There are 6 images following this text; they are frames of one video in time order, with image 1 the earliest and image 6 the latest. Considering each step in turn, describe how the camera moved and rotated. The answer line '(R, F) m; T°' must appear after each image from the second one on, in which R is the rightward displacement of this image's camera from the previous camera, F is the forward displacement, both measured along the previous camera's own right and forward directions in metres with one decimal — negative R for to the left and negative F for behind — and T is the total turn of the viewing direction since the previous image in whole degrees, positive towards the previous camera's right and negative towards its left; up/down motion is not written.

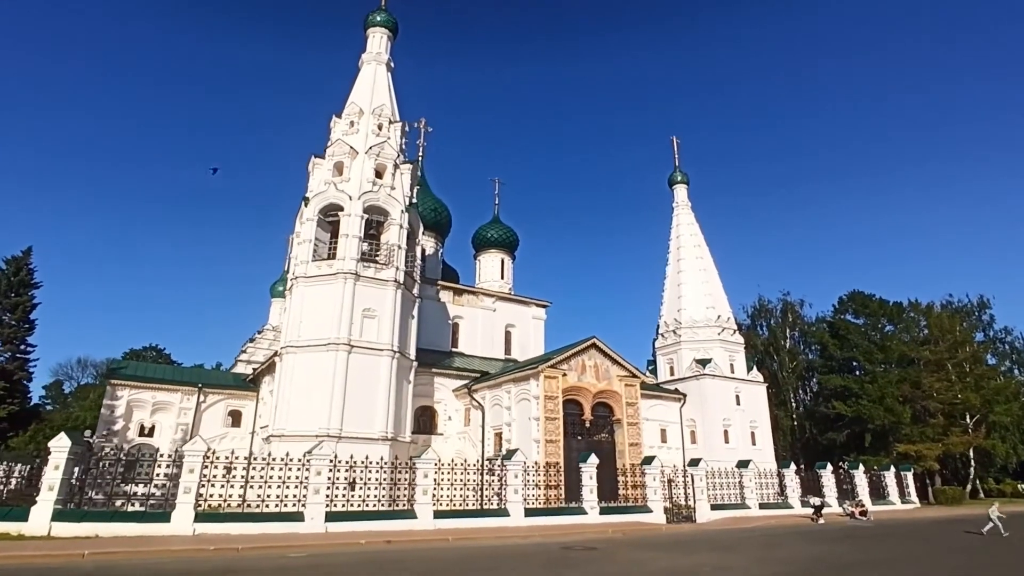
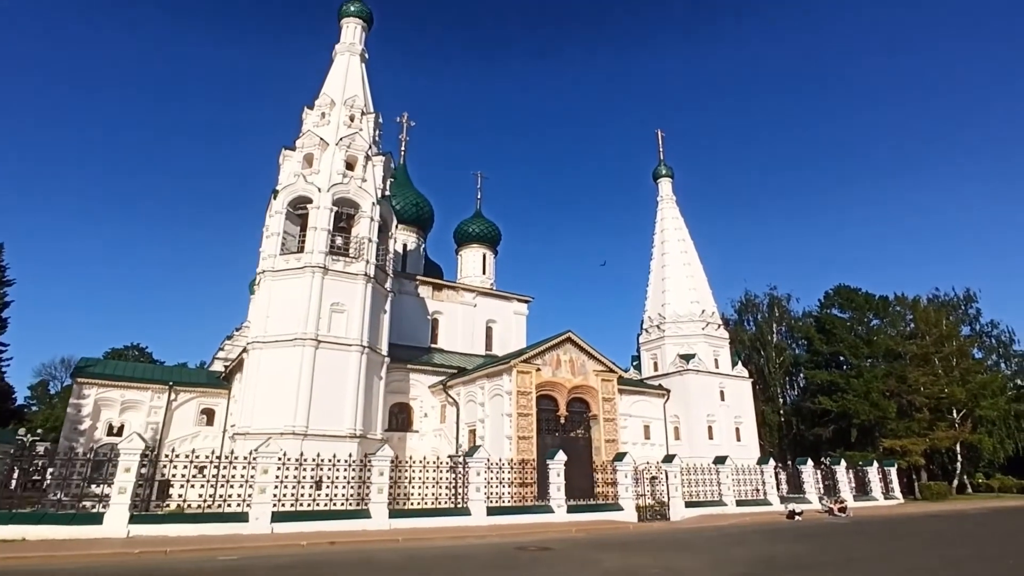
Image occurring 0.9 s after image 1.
(+0.8, +0.4) m; 0°
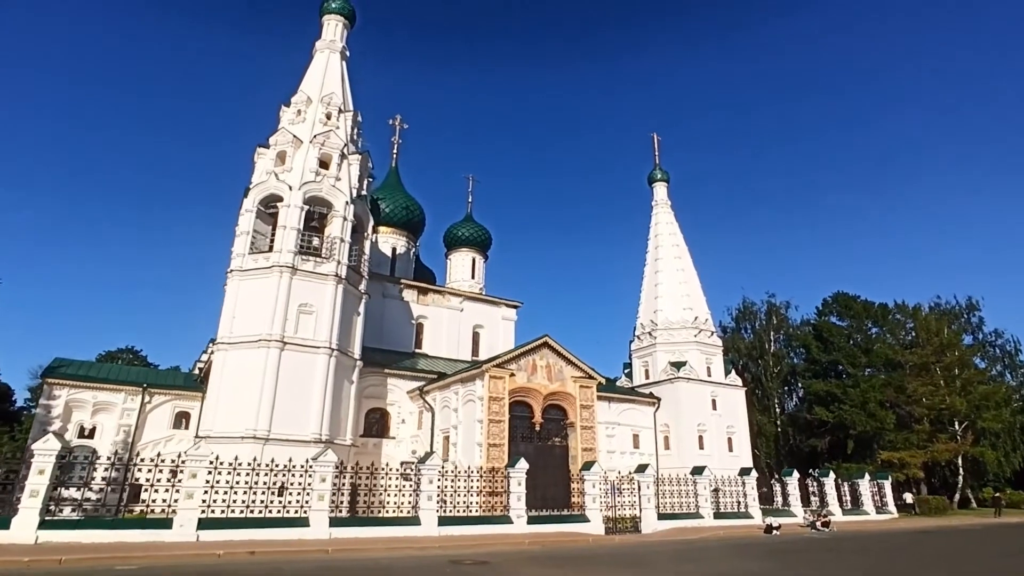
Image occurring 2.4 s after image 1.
(+1.1, +0.6) m; -1°
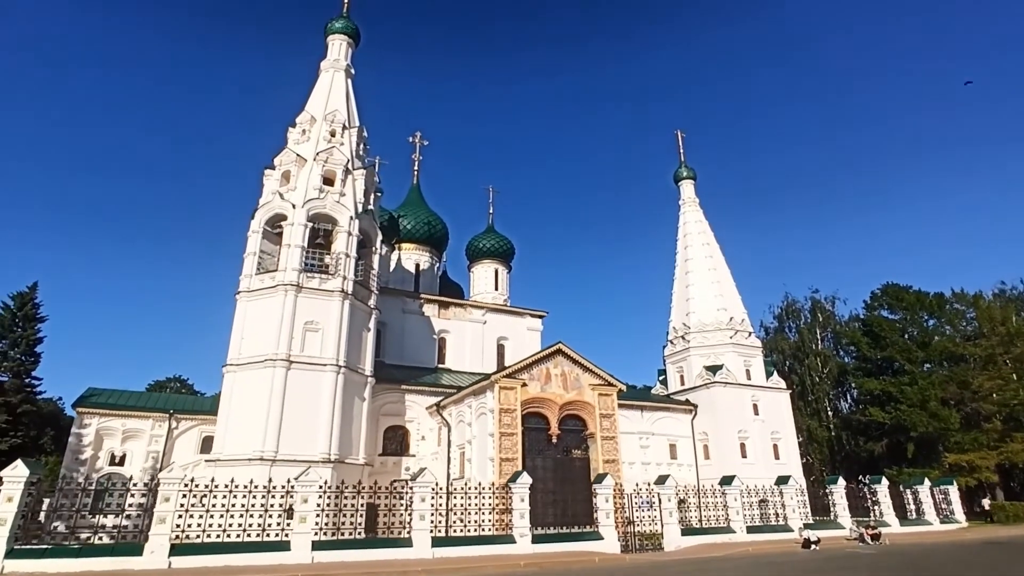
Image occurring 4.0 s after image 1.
(+1.2, +0.8) m; -5°
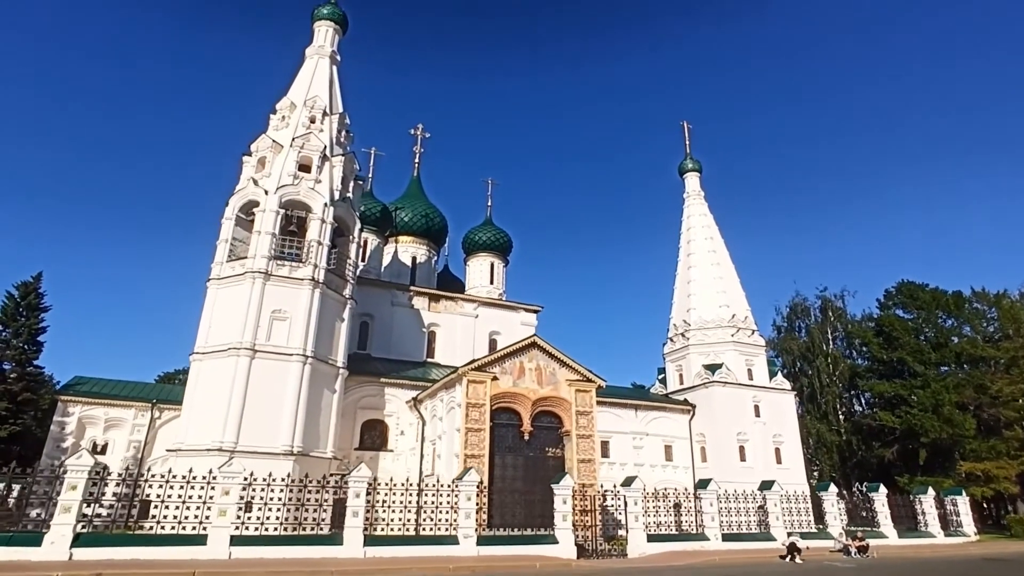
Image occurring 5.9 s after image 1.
(+1.6, +0.8) m; -3°
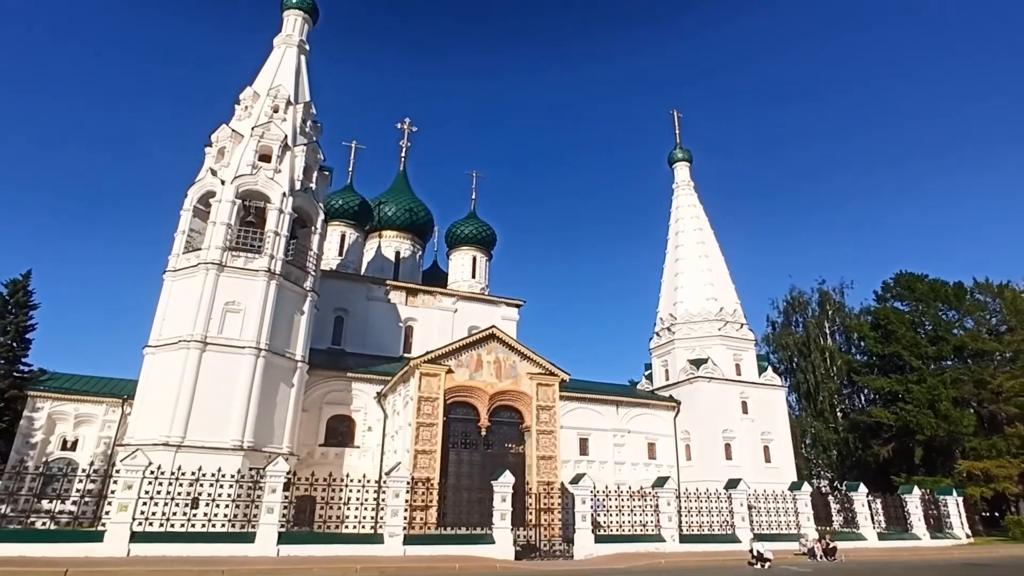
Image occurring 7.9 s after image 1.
(+1.6, +0.7) m; -2°
